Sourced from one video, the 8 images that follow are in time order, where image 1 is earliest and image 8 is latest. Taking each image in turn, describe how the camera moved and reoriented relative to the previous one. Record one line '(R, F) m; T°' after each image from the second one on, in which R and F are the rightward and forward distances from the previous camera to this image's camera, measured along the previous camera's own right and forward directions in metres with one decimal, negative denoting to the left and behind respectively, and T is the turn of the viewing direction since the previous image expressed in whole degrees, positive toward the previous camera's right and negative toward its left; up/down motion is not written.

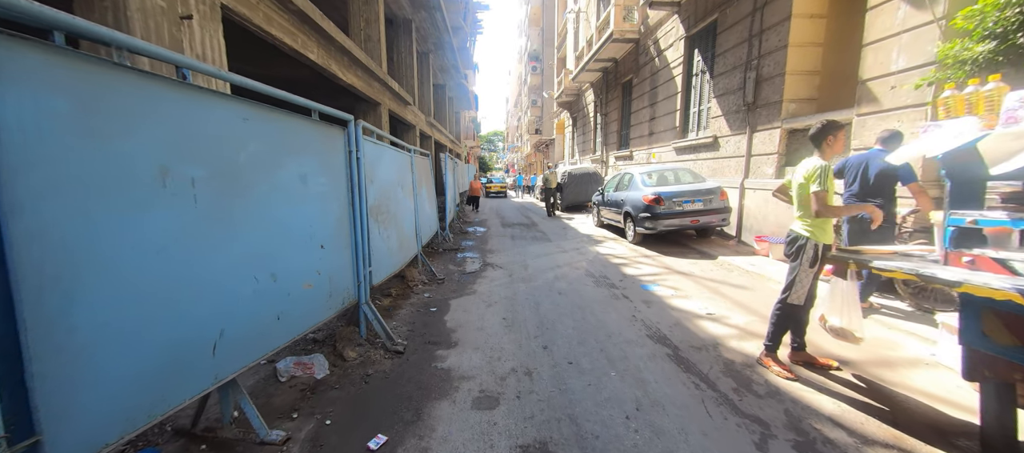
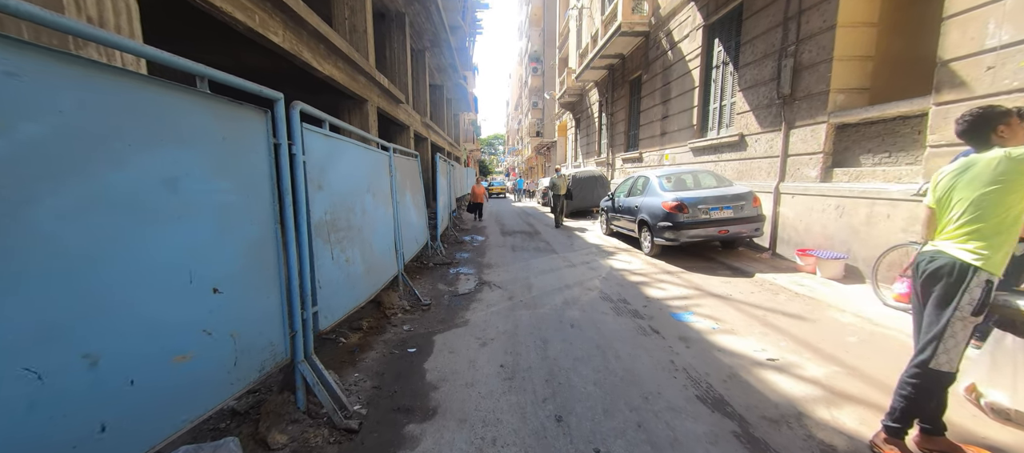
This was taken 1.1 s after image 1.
(0.0, +1.0) m; 0°
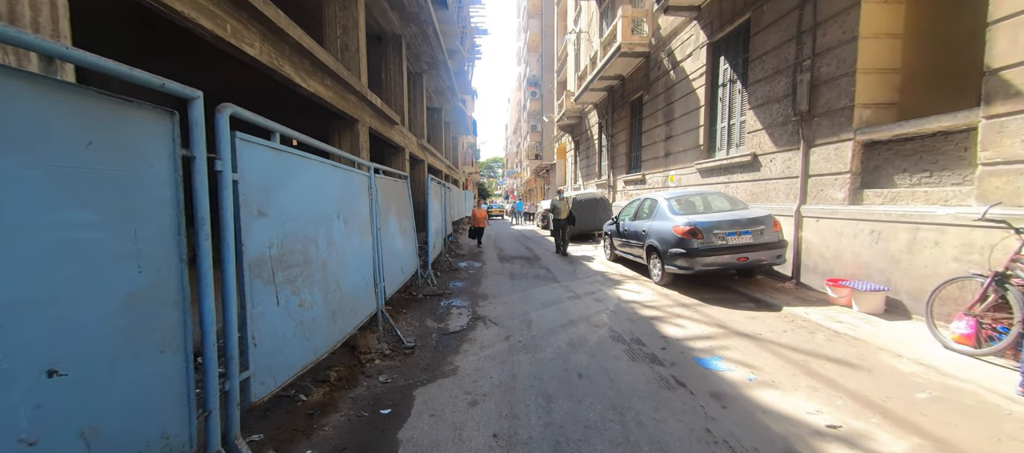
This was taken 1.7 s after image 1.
(0.0, +0.6) m; 0°
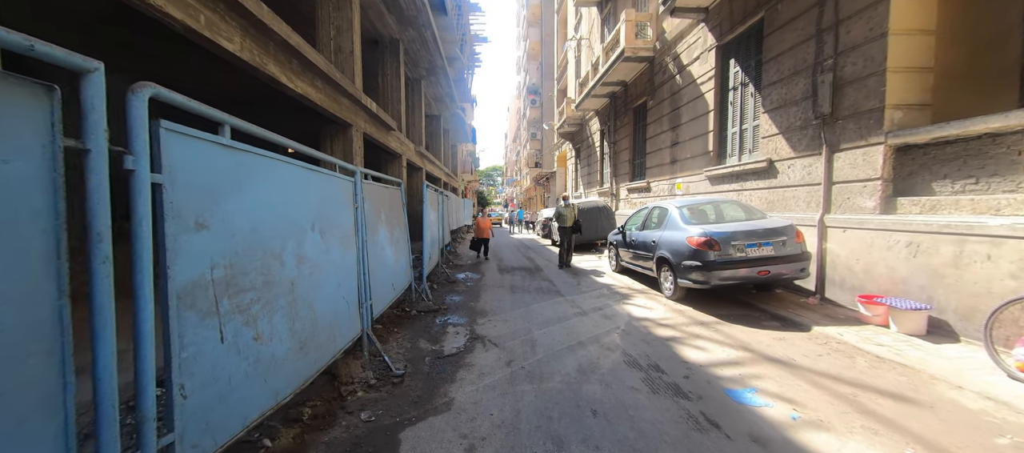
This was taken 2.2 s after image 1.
(0.0, +0.4) m; 0°
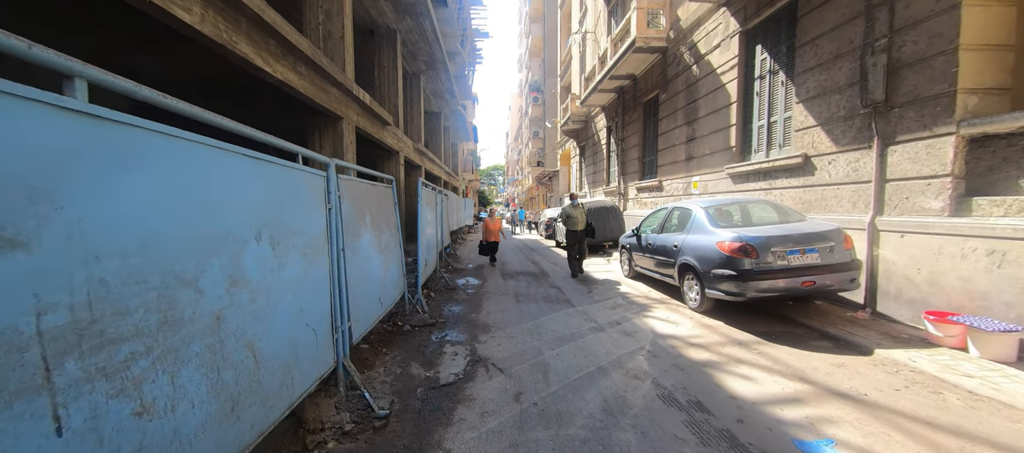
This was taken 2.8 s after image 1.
(-0.1, +0.7) m; 0°
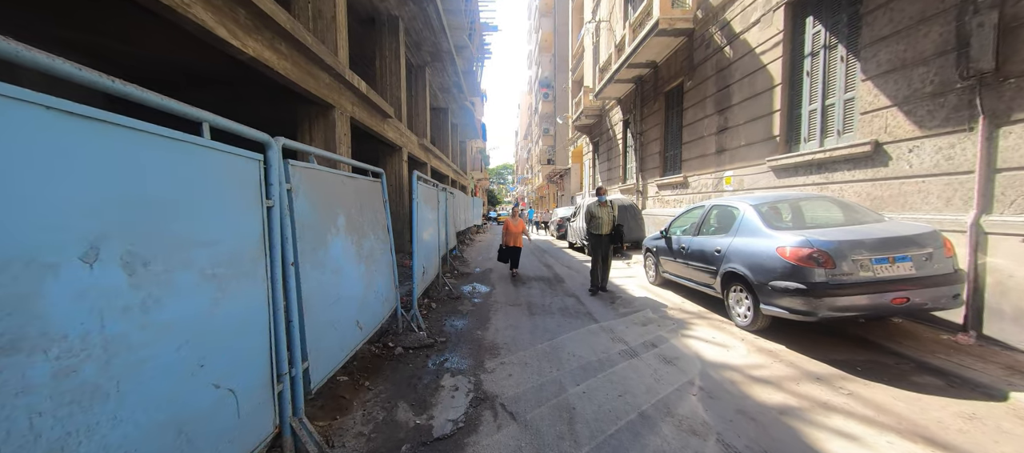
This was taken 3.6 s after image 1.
(0.0, +0.8) m; -1°
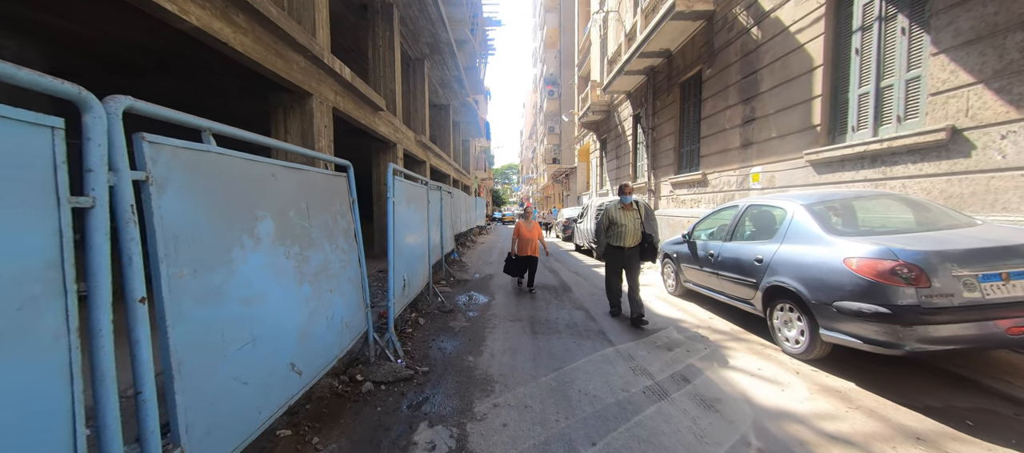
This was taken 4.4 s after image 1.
(+0.1, +0.8) m; -1°
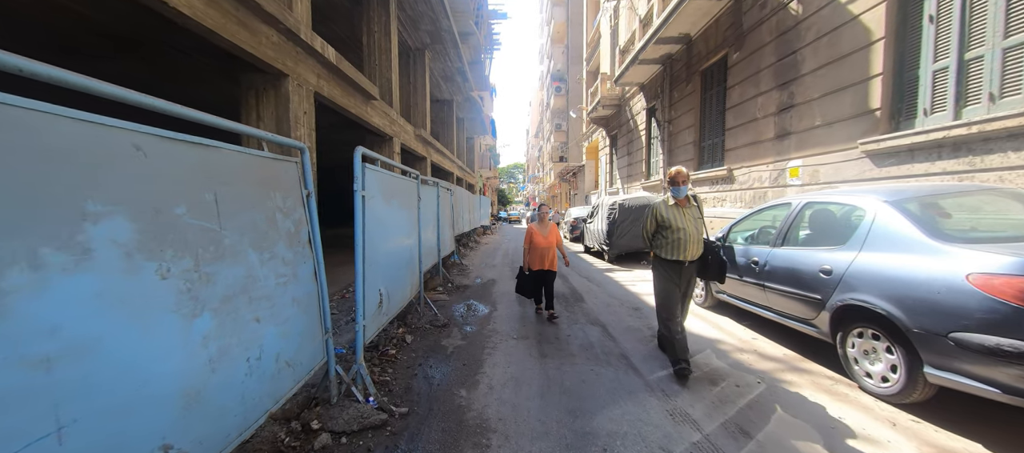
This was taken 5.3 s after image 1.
(0.0, +0.8) m; -1°
